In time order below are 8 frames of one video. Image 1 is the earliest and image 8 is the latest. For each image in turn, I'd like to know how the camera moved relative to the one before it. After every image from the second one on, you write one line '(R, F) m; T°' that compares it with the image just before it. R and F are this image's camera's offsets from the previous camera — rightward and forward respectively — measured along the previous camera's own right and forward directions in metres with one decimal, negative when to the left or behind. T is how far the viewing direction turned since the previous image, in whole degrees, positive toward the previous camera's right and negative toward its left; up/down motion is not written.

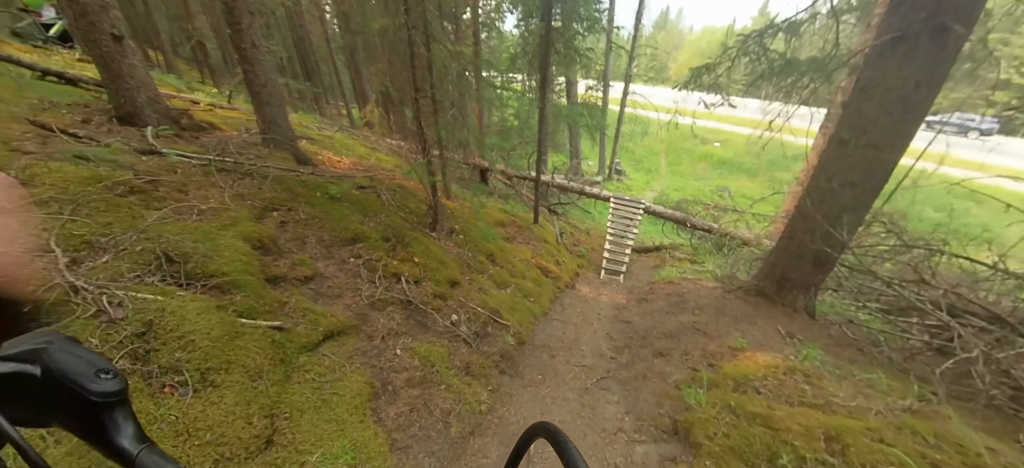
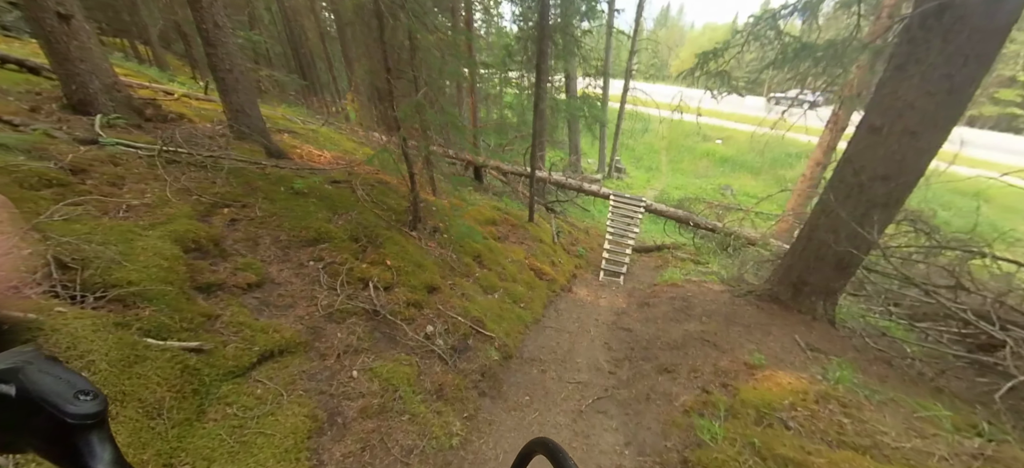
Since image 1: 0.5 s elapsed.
(+0.2, +0.7) m; 0°
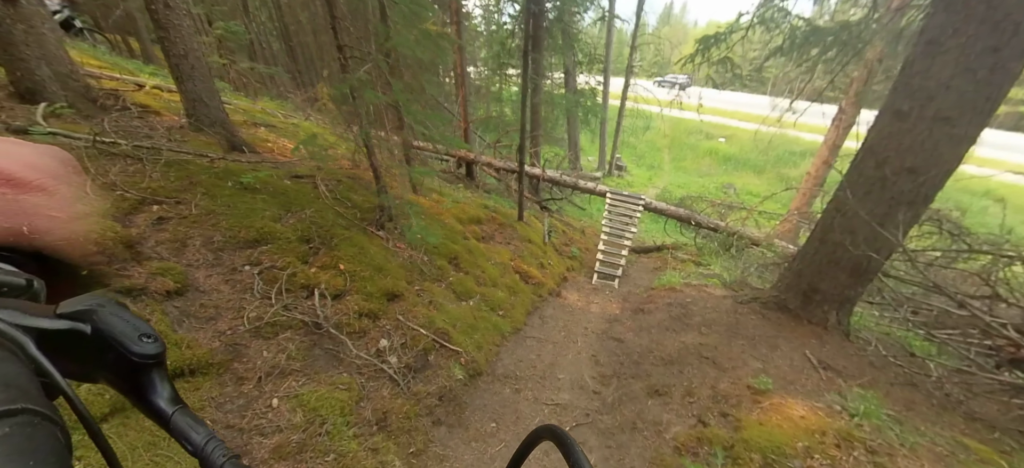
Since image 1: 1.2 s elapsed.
(+0.4, +0.6) m; 0°
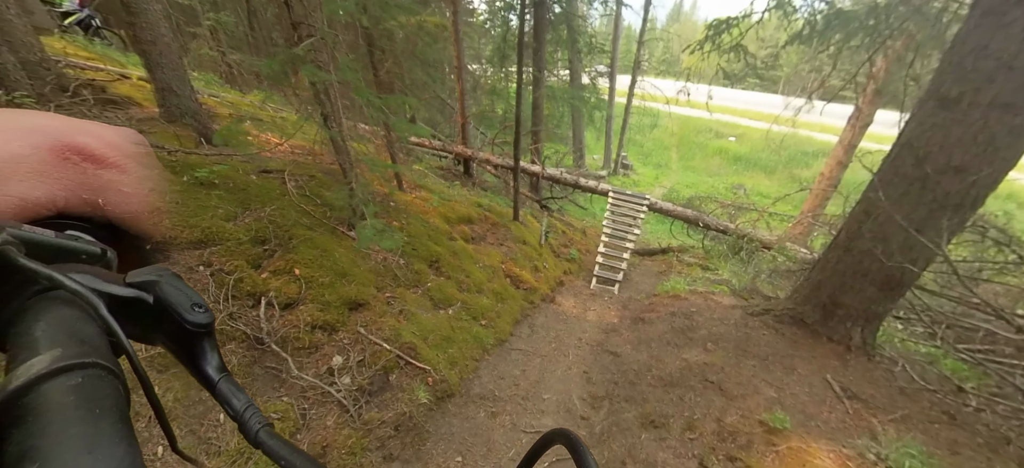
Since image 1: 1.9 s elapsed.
(+0.3, +0.5) m; -1°
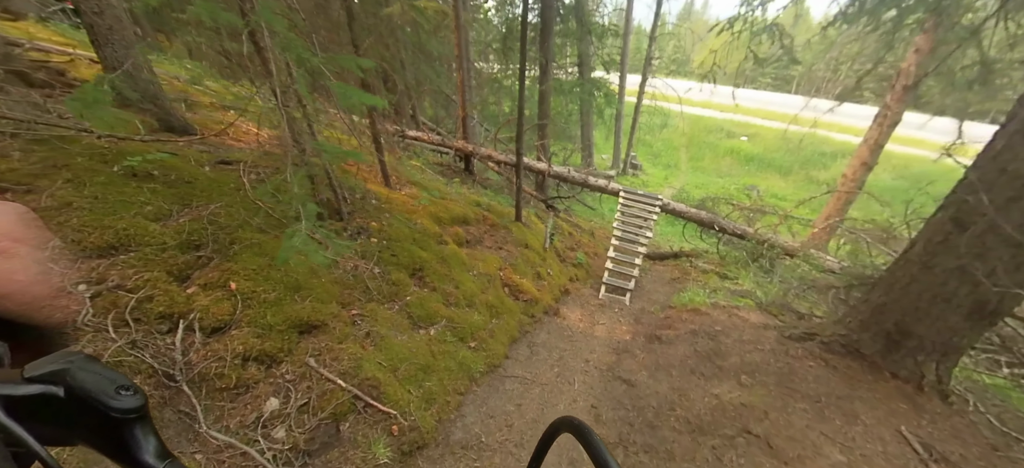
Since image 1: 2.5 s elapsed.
(+0.1, +0.8) m; -1°
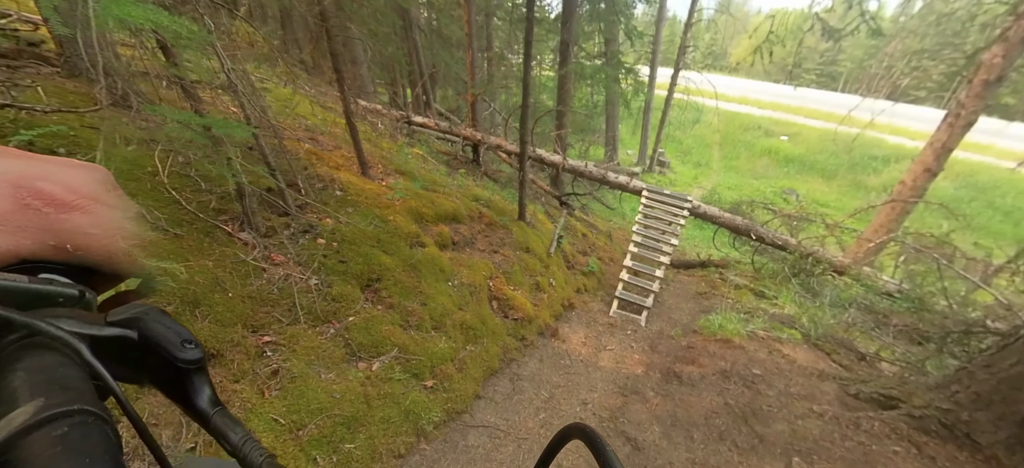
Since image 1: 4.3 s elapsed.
(+0.4, +1.1) m; -3°
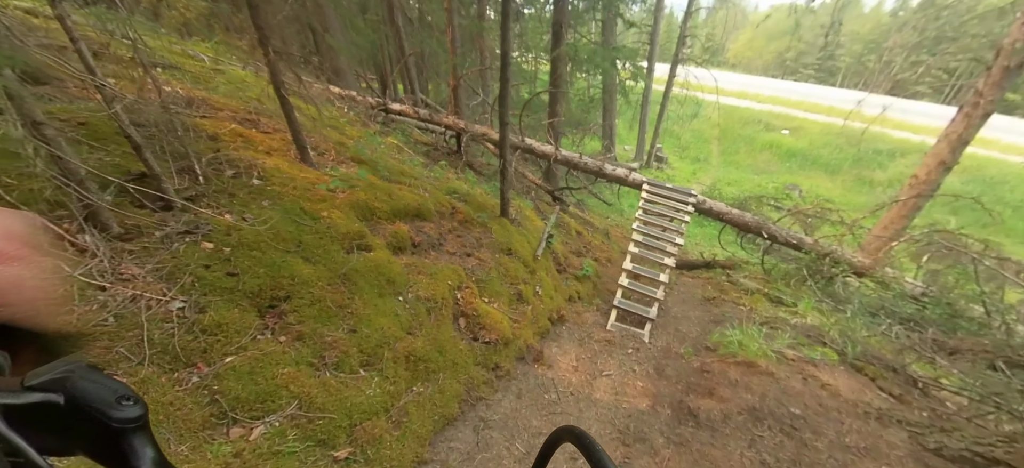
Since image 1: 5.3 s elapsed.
(+0.3, +1.0) m; 0°
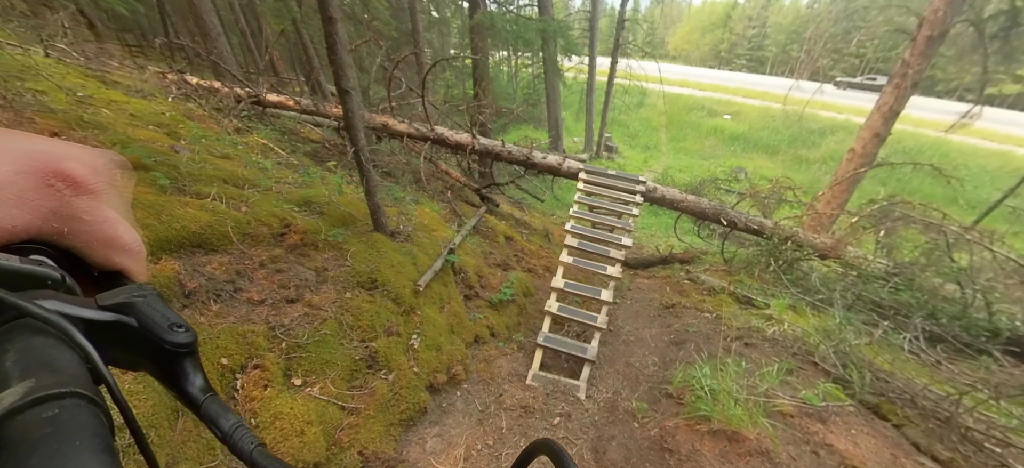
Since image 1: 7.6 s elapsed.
(+1.0, +1.7) m; +5°
